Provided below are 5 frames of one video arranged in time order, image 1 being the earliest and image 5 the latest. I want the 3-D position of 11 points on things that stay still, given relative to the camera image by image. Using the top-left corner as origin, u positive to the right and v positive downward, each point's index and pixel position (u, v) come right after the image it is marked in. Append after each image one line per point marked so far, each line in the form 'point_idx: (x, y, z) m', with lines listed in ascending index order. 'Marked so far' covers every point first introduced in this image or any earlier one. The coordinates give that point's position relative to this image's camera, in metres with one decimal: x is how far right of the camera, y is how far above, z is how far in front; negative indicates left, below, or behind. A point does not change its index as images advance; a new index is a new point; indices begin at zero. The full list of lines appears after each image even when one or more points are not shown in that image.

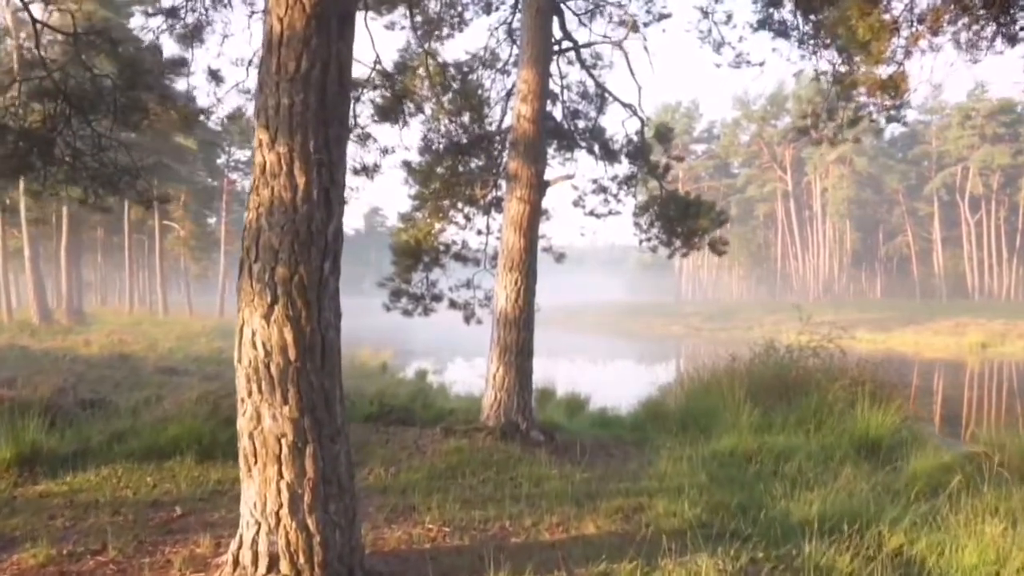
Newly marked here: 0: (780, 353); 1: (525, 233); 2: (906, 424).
0: (+3.5, -0.8, +11.3) m
1: (+0.1, +0.5, +8.0) m
2: (+4.3, -1.5, +9.6) m
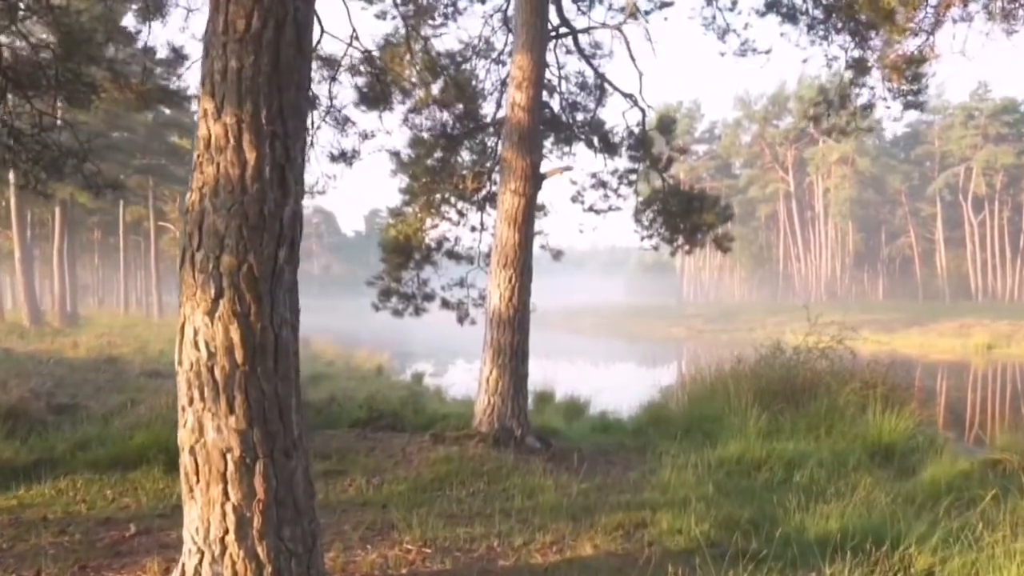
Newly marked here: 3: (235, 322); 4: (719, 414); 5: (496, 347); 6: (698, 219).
0: (+3.5, -0.8, +10.9) m
1: (+0.1, +0.5, +7.5) m
2: (+4.3, -1.5, +9.1) m
3: (-0.9, -0.1, +2.8) m
4: (+2.3, -1.4, +9.5) m
5: (-0.1, -0.5, +7.5) m
6: (+2.0, +0.7, +9.3) m
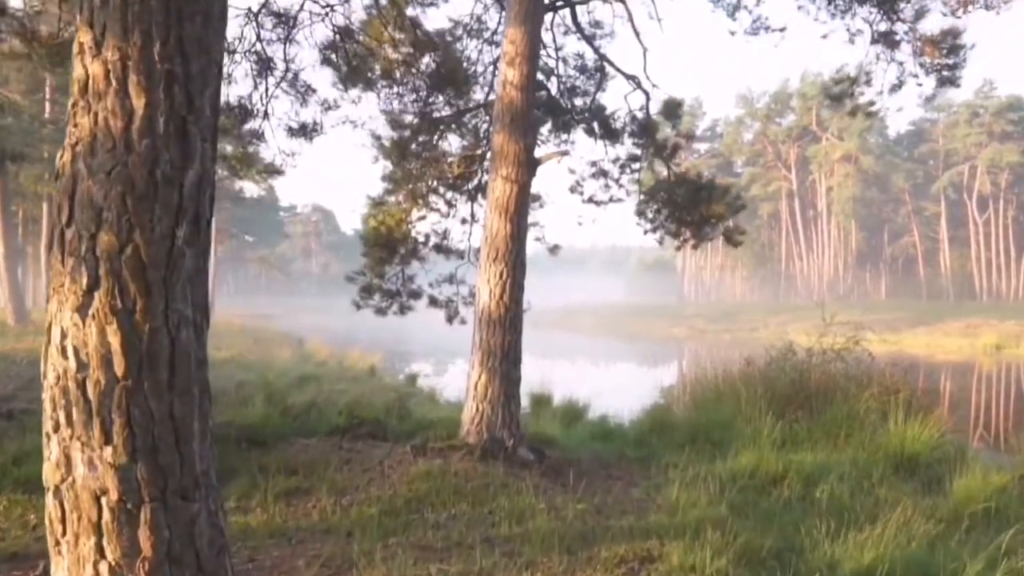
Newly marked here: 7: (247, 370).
0: (+3.4, -0.8, +10.2) m
1: (0.0, +0.6, +6.8) m
2: (+4.2, -1.5, +8.4) m
3: (-1.0, -0.1, +2.1) m
4: (+2.2, -1.4, +8.8) m
5: (-0.2, -0.5, +6.8) m
6: (+1.9, +0.8, +8.6) m
7: (-4.9, -1.5, +16.1) m
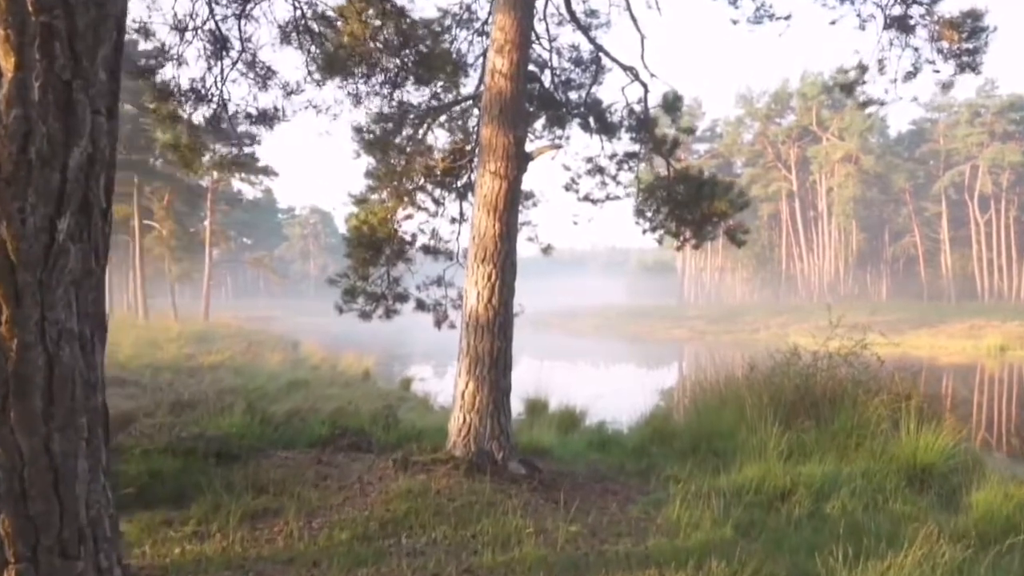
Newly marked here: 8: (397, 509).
0: (+3.3, -0.8, +9.8) m
1: (-0.1, +0.5, +6.4) m
2: (+4.1, -1.5, +8.0) m
3: (-1.0, -0.1, +1.7) m
4: (+2.1, -1.4, +8.4) m
5: (-0.3, -0.5, +6.3) m
6: (+1.9, +0.8, +8.2) m
7: (-5.0, -1.6, +15.7) m
8: (-0.7, -1.3, +4.9) m
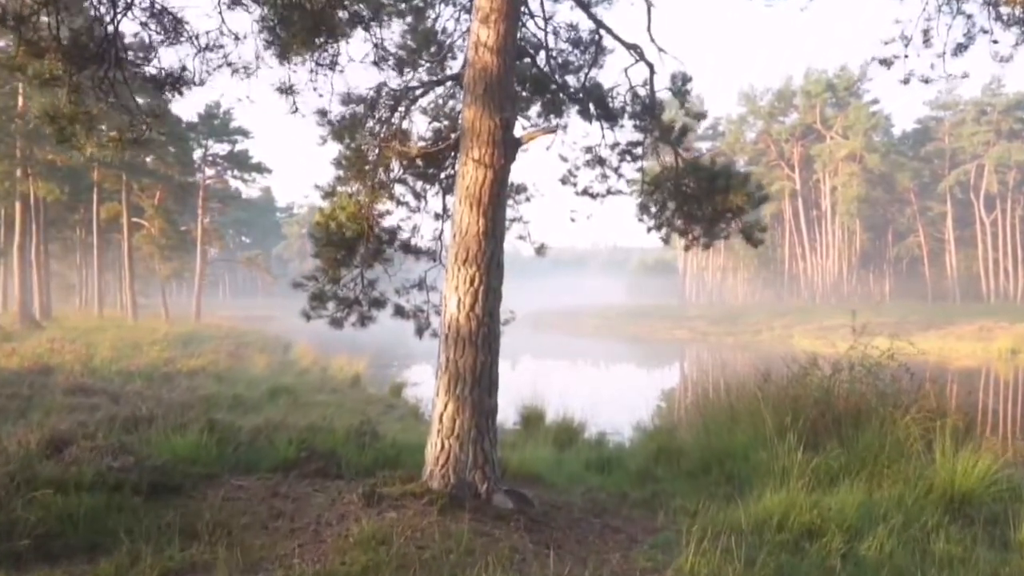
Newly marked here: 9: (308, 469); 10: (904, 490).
0: (+3.2, -0.8, +8.9) m
1: (-0.2, +0.5, +5.6) m
2: (+4.1, -1.5, +7.2) m
3: (-1.1, -0.1, +0.8) m
4: (+2.0, -1.4, +7.5) m
5: (-0.4, -0.5, +5.5) m
6: (+1.8, +0.7, +7.3) m
7: (-5.1, -1.6, +14.8) m
8: (-0.7, -1.3, +4.1) m
9: (-1.5, -1.3, +6.3) m
10: (+2.9, -1.5, +6.4) m
